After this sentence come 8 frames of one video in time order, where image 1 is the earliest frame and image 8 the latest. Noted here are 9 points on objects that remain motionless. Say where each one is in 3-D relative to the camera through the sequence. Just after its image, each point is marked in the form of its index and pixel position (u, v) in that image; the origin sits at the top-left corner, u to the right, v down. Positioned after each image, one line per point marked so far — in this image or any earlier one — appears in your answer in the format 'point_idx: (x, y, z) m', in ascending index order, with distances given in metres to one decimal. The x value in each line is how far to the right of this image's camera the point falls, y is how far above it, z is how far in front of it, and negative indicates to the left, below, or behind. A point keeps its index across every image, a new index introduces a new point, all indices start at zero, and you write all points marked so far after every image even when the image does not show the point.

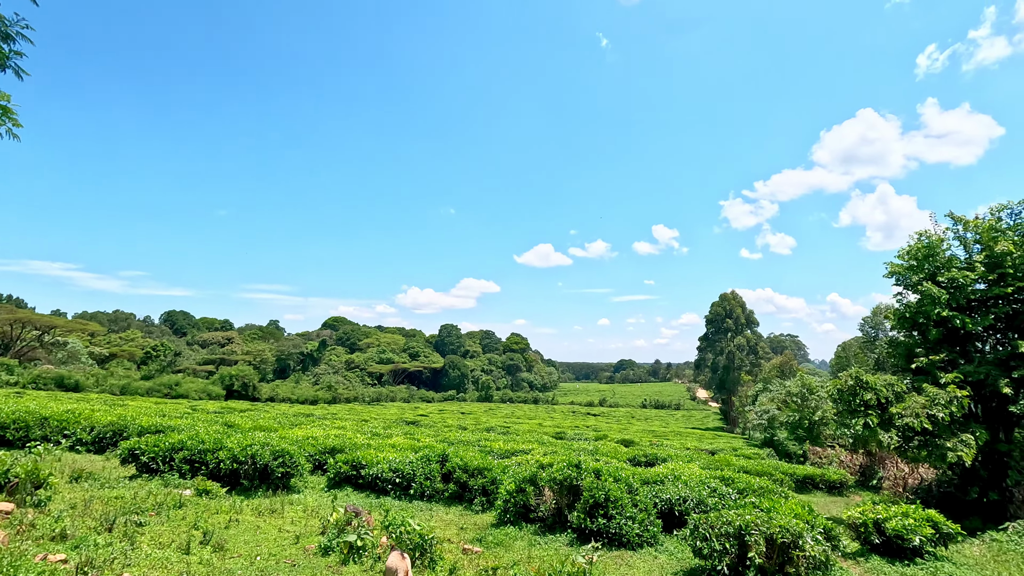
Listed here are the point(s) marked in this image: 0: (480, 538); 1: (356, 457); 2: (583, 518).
0: (-0.6, -4.6, +7.8) m
1: (-4.2, -4.5, +11.4) m
2: (+1.3, -4.4, +8.1) m
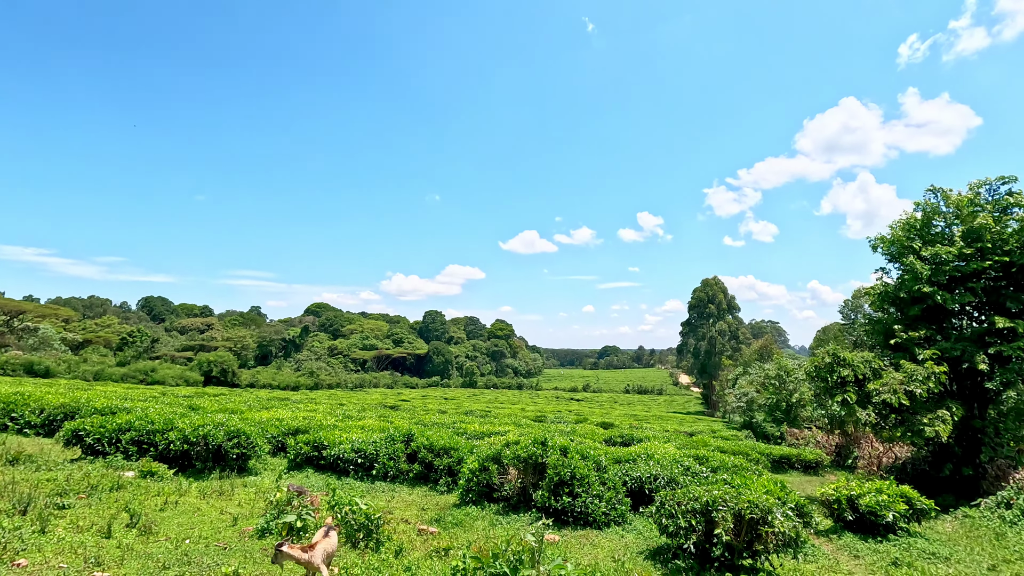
0: (-1.3, -4.1, +7.4) m
1: (-5.0, -3.8, +10.9) m
2: (+0.6, -3.8, +7.7) m
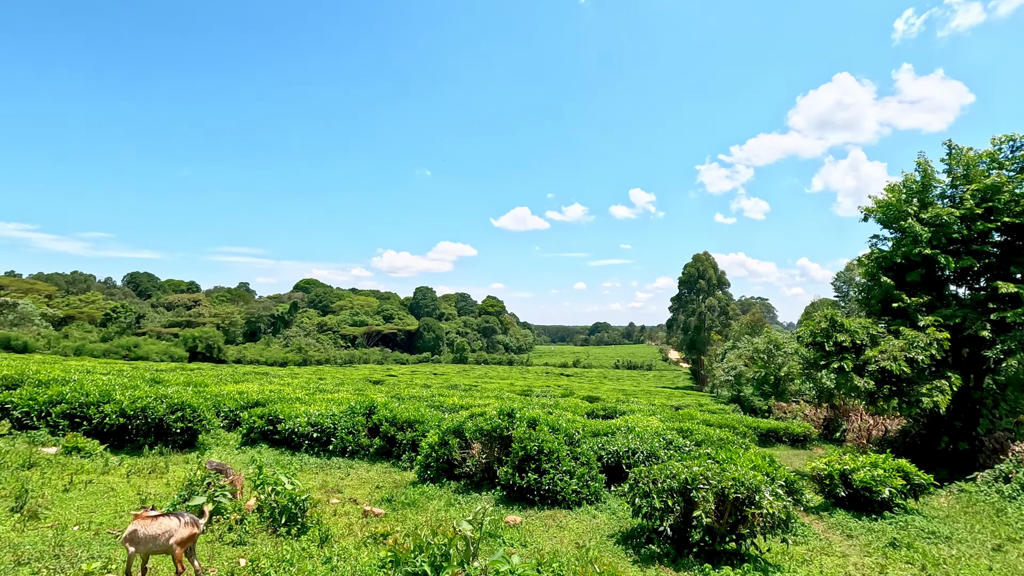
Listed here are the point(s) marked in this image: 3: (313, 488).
0: (-1.9, -3.3, +6.6) m
1: (-5.7, -2.9, +10.0) m
2: (0.0, -3.0, +6.9) m
3: (-3.3, -3.4, +7.0) m
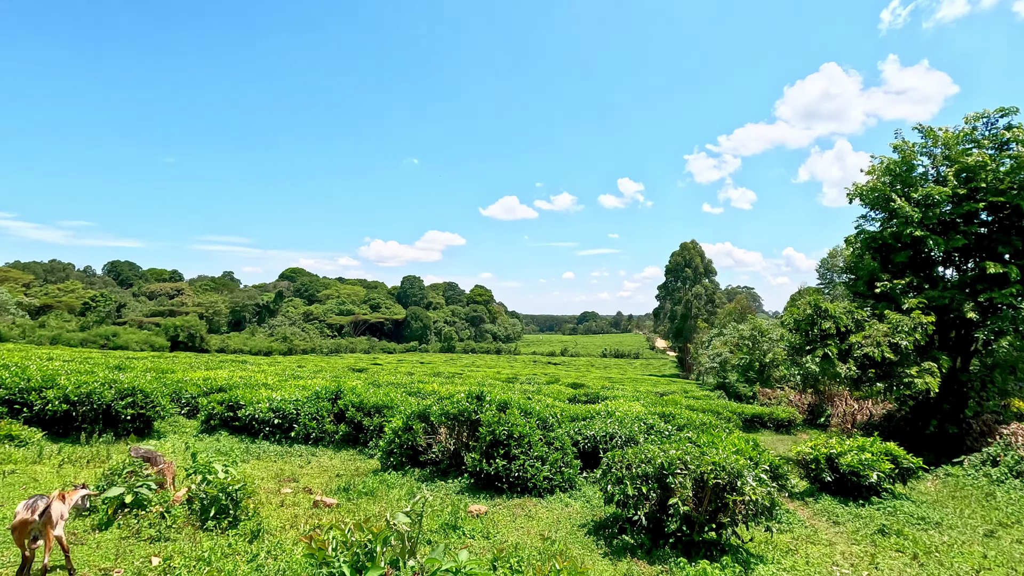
0: (-2.4, -2.9, +6.1) m
1: (-6.2, -2.4, +9.4) m
2: (-0.5, -2.6, +6.5) m
3: (-3.8, -2.9, +6.5) m
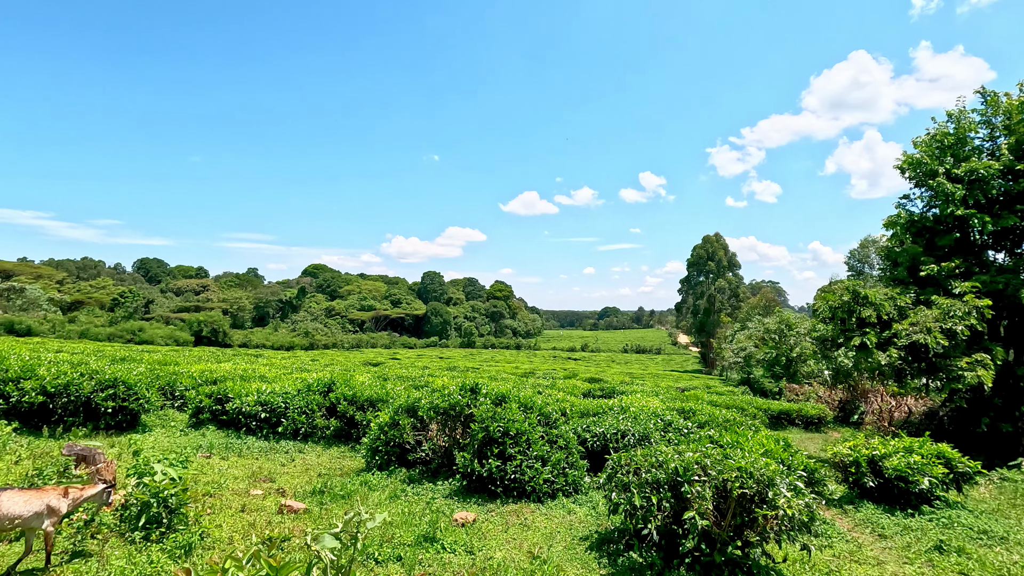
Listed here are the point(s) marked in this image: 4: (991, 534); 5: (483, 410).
0: (-2.5, -2.6, +5.5) m
1: (-6.2, -2.1, +9.0) m
2: (-0.6, -2.4, +5.8) m
3: (-3.9, -2.7, +5.9) m
4: (+6.5, -3.3, +5.7) m
5: (-0.4, -1.7, +6.0) m
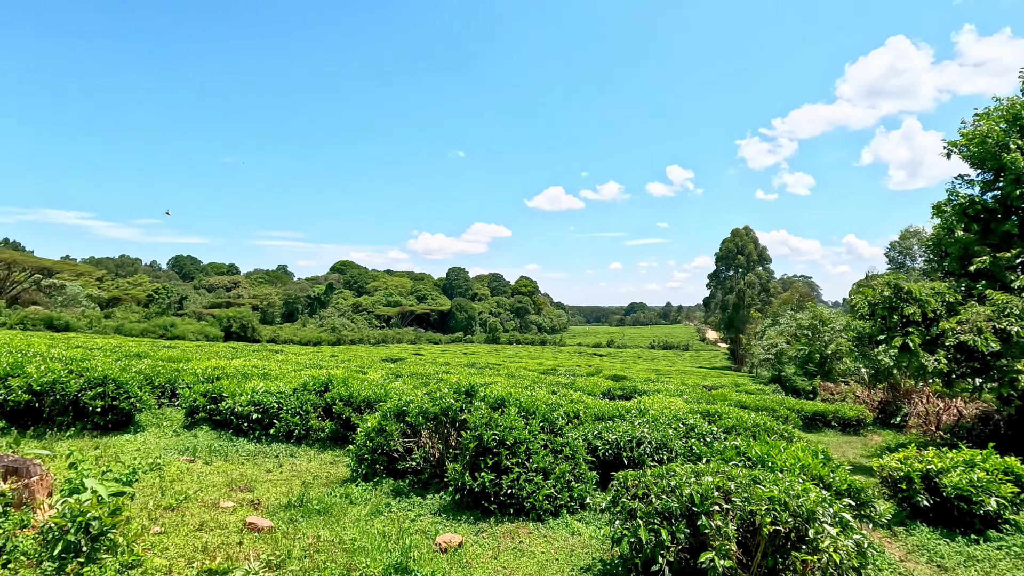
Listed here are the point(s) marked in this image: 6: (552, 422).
0: (-2.5, -2.5, +5.0) m
1: (-6.1, -2.0, +8.7) m
2: (-0.6, -2.3, +5.2) m
3: (-3.9, -2.6, +5.5) m
4: (+6.4, -3.2, +4.7) m
5: (-0.4, -1.6, +5.4) m
6: (+0.6, -1.9, +5.9) m
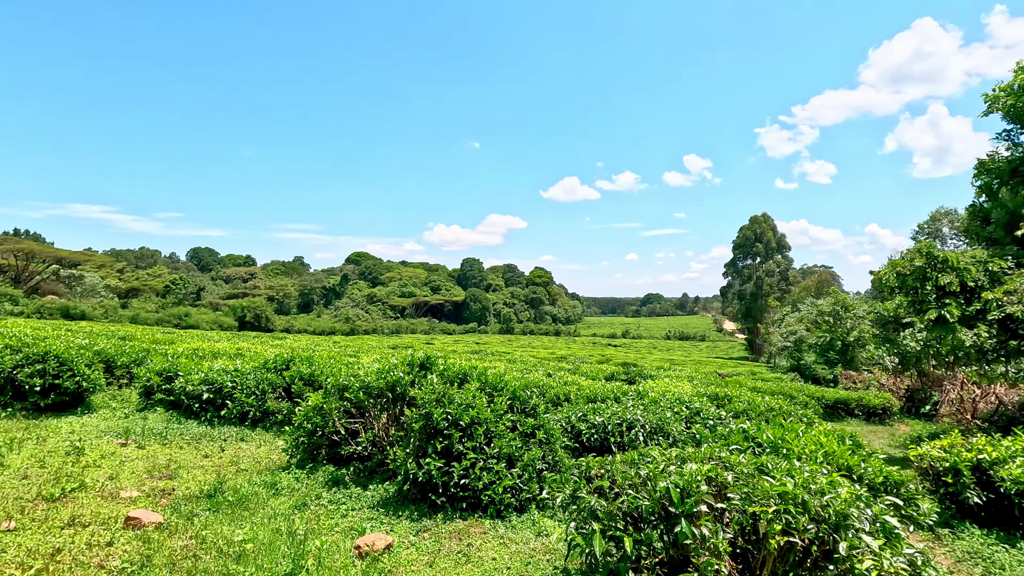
0: (-3.0, -2.0, +4.2) m
1: (-6.4, -1.4, +8.0) m
2: (-1.1, -1.7, +4.3) m
3: (-4.3, -2.1, +4.8) m
4: (+6.0, -2.6, +3.6) m
5: (-0.9, -1.1, +4.5) m
6: (+0.1, -1.3, +5.0) m
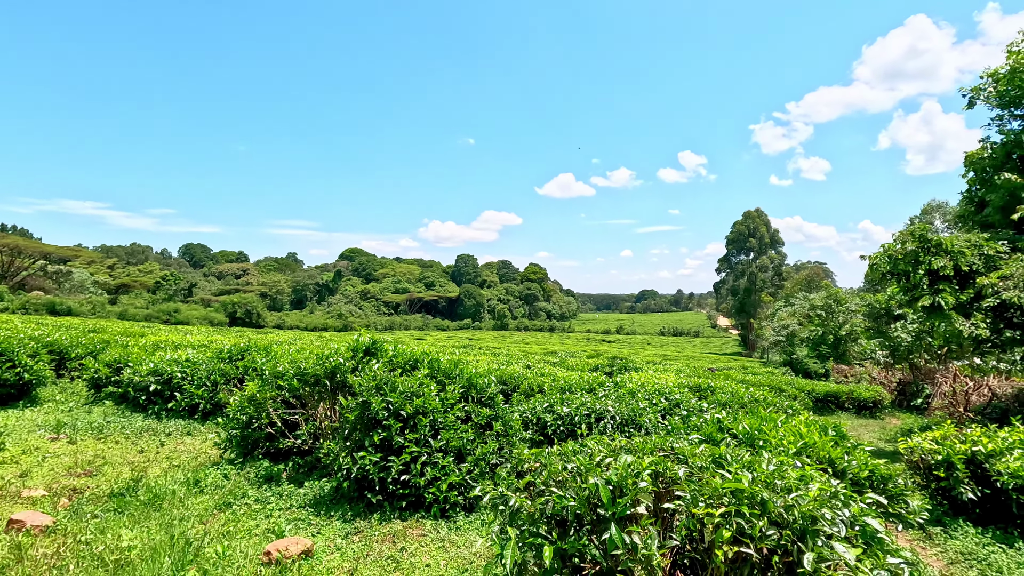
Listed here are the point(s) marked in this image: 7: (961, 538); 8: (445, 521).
0: (-3.5, -1.8, +3.8) m
1: (-6.9, -1.2, +7.5) m
2: (-1.5, -1.5, +3.9) m
3: (-4.8, -1.9, +4.3) m
4: (+5.5, -2.4, +3.3) m
5: (-1.4, -0.9, +4.1) m
6: (-0.4, -1.1, +4.6) m
7: (+4.7, -2.6, +4.4) m
8: (-0.6, -2.0, +3.6) m
